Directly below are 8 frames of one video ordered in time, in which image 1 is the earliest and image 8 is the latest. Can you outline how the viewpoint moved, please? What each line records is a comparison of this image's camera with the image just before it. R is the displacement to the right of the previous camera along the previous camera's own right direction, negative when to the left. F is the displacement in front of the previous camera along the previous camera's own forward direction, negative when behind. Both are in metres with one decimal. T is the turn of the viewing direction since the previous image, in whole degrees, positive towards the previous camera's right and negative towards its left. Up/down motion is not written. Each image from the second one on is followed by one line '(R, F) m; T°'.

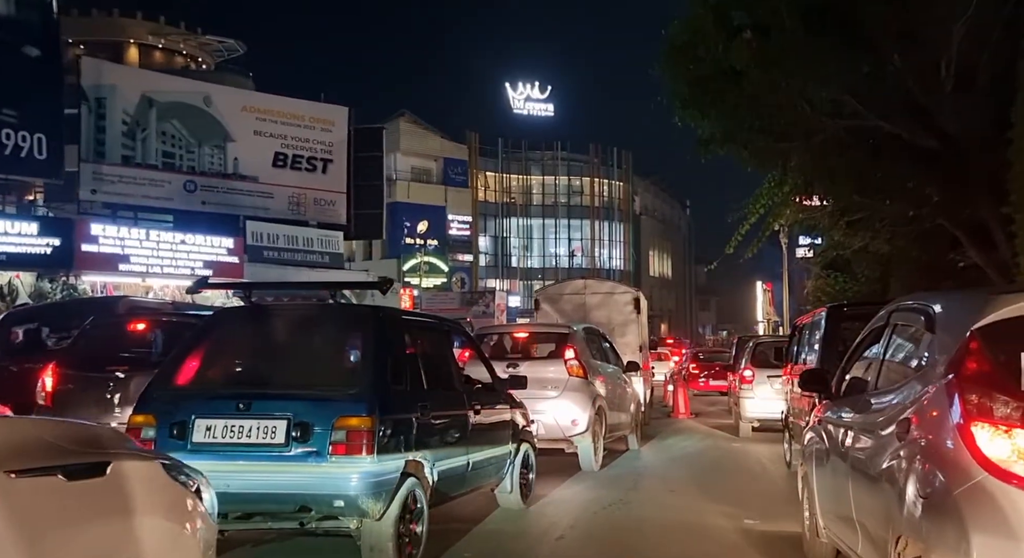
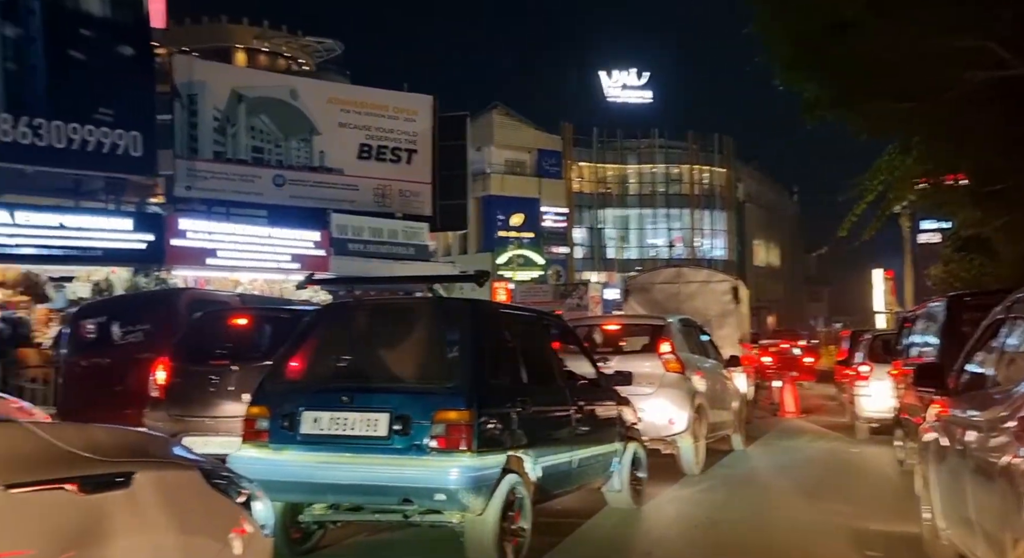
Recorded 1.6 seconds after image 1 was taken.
(+0.1, +0.7) m; -6°
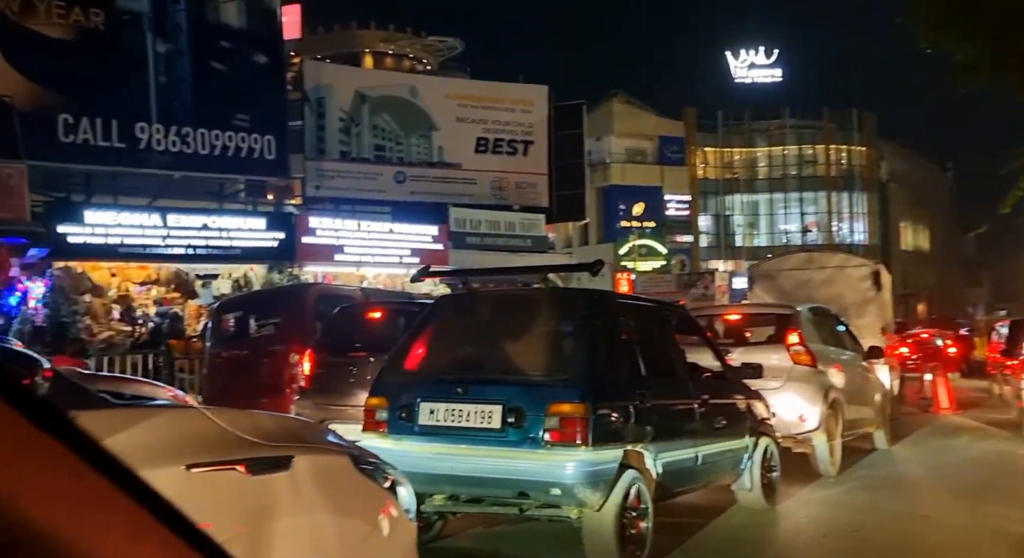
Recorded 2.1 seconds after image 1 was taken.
(+0.1, +0.2) m; -7°
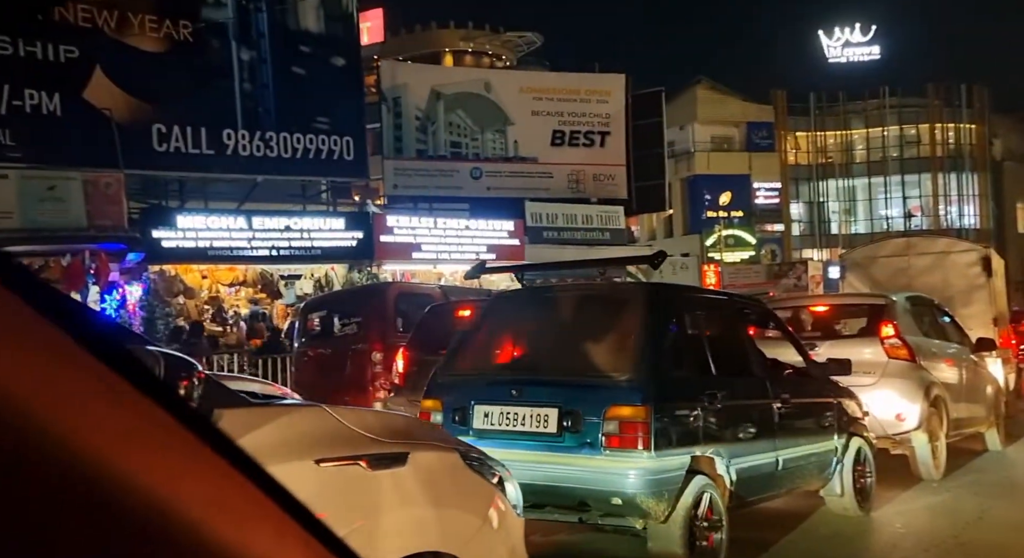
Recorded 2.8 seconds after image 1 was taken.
(+0.1, +0.3) m; -5°
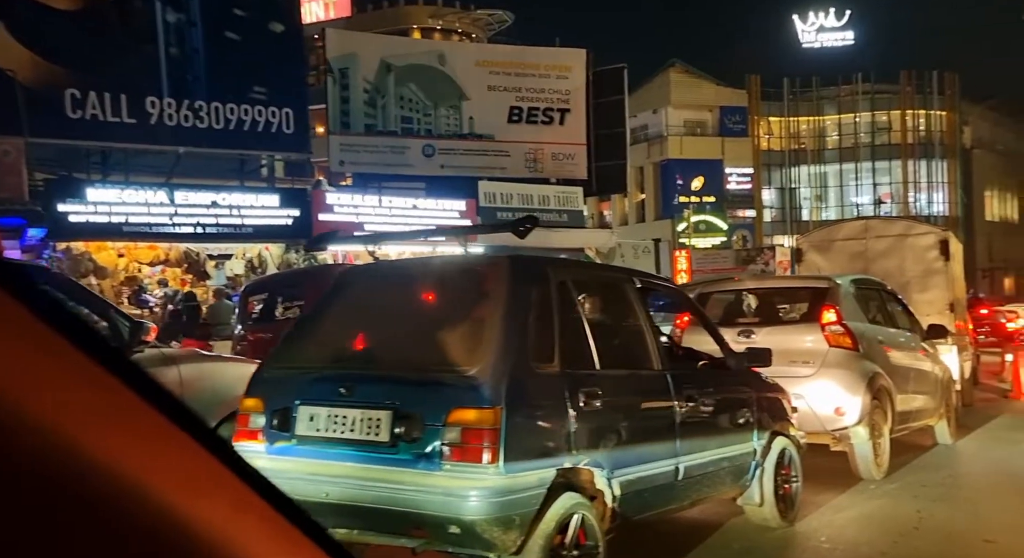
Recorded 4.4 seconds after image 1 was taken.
(+0.4, +0.6) m; +1°
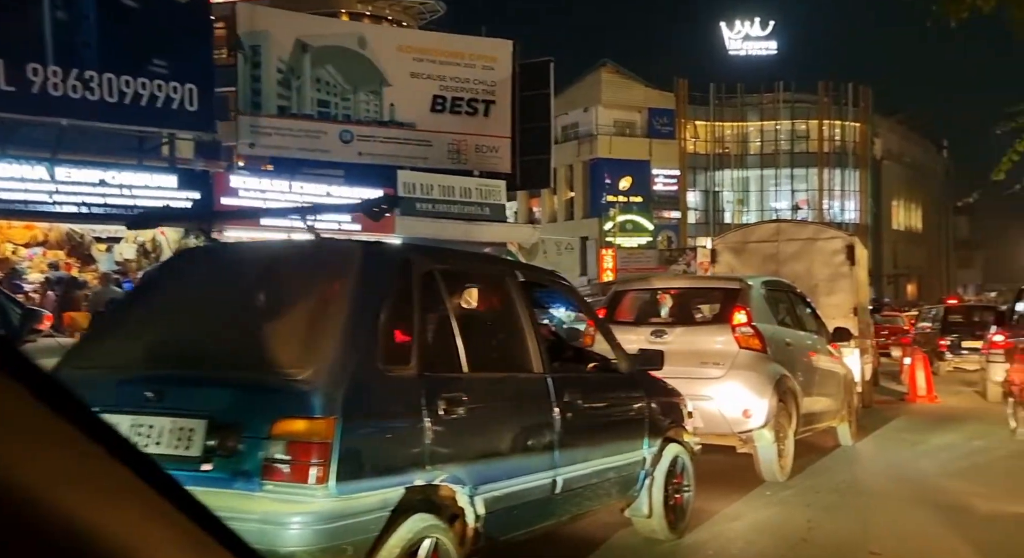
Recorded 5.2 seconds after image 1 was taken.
(+0.2, +0.2) m; +4°
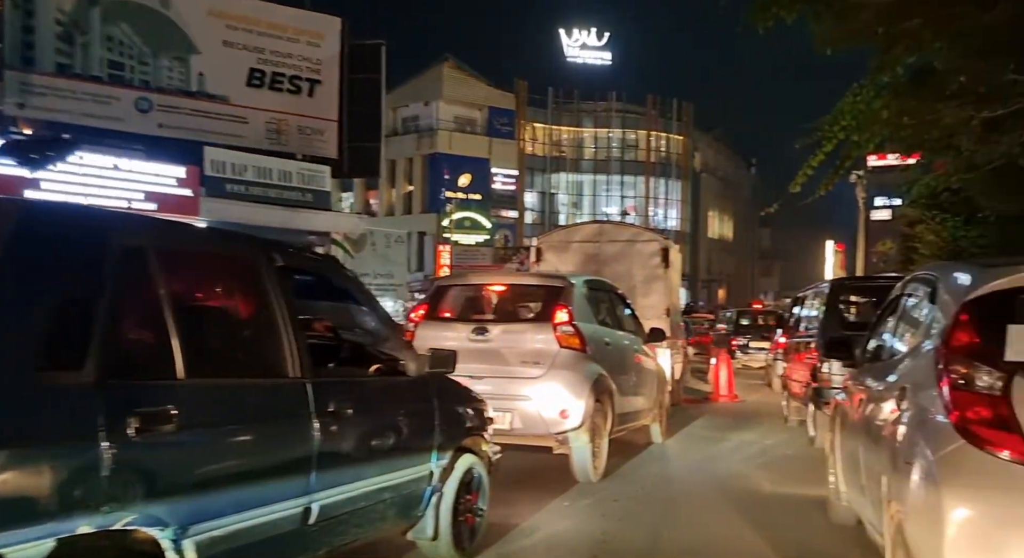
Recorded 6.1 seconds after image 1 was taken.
(+0.3, +0.6) m; +9°
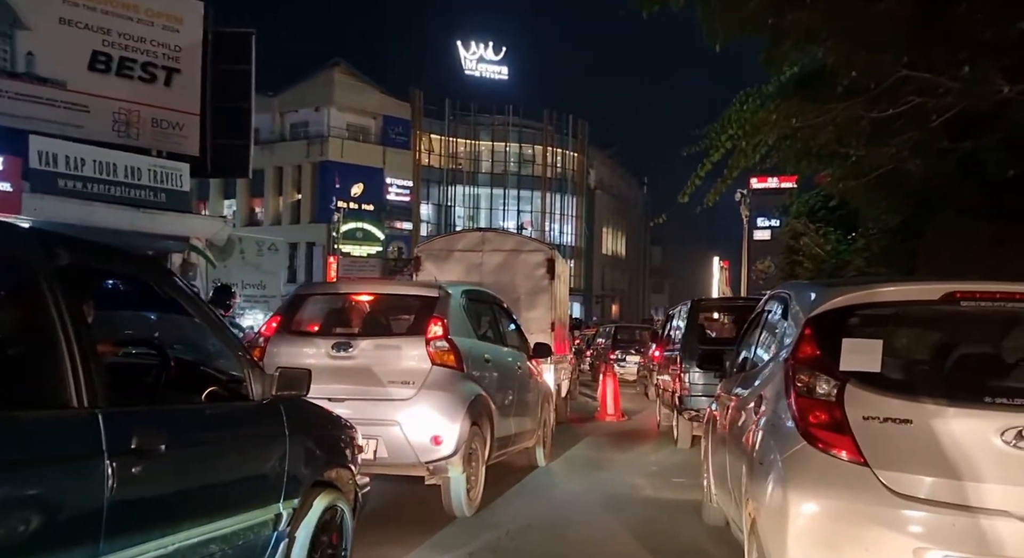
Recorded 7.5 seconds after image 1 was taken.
(+0.3, +1.1) m; +6°
